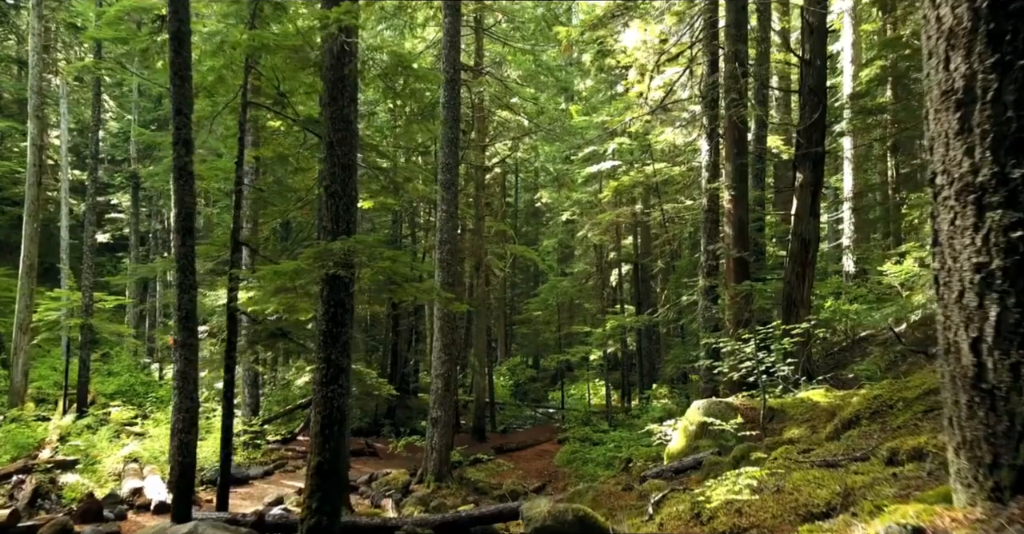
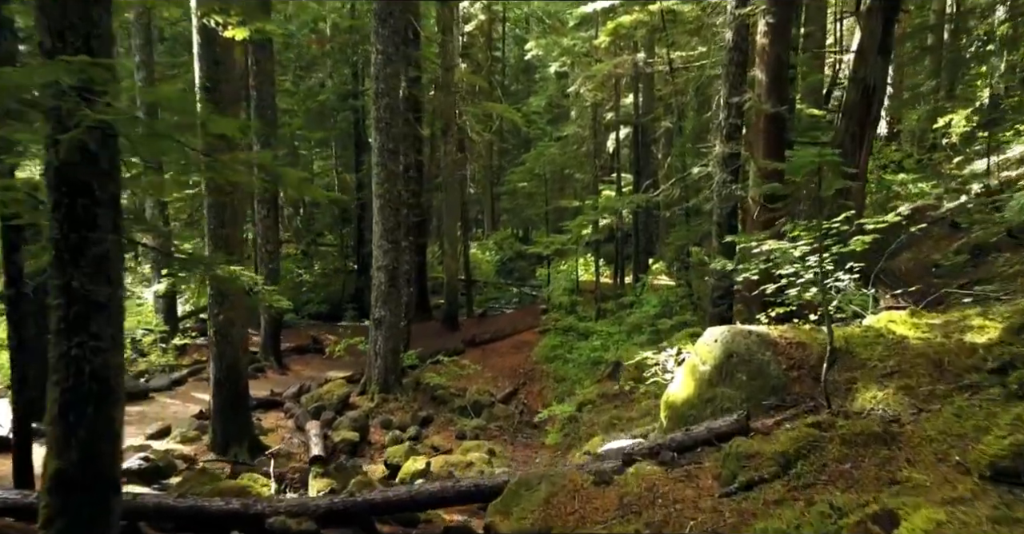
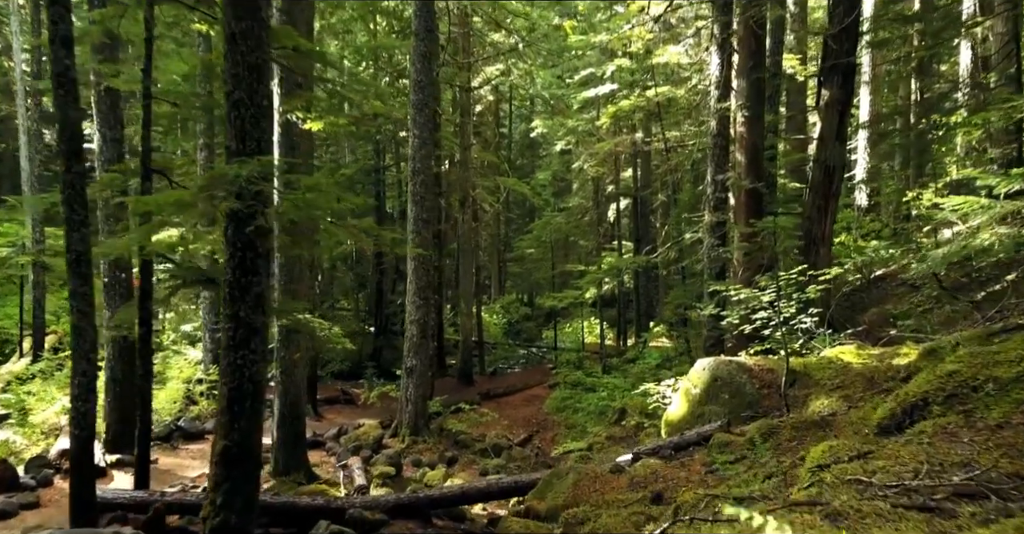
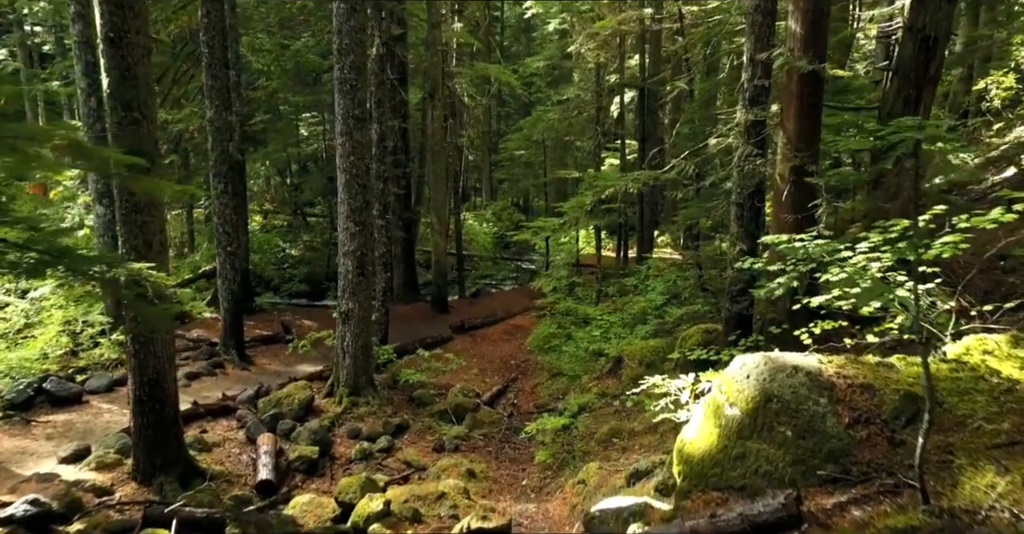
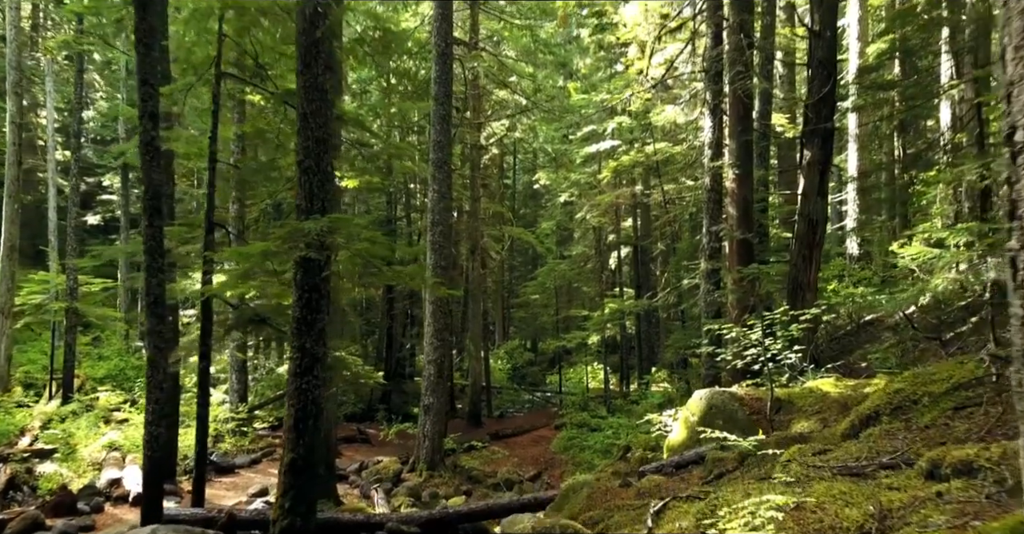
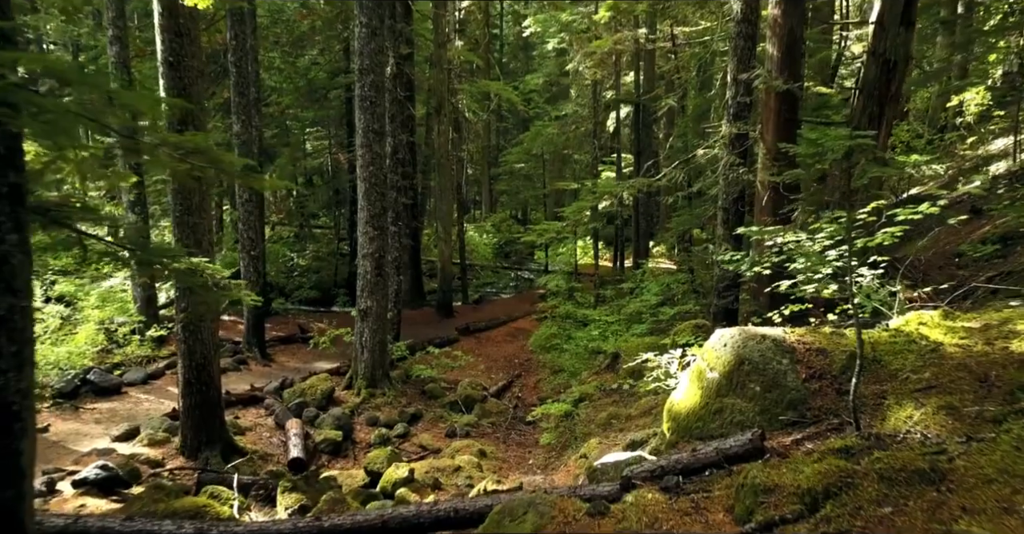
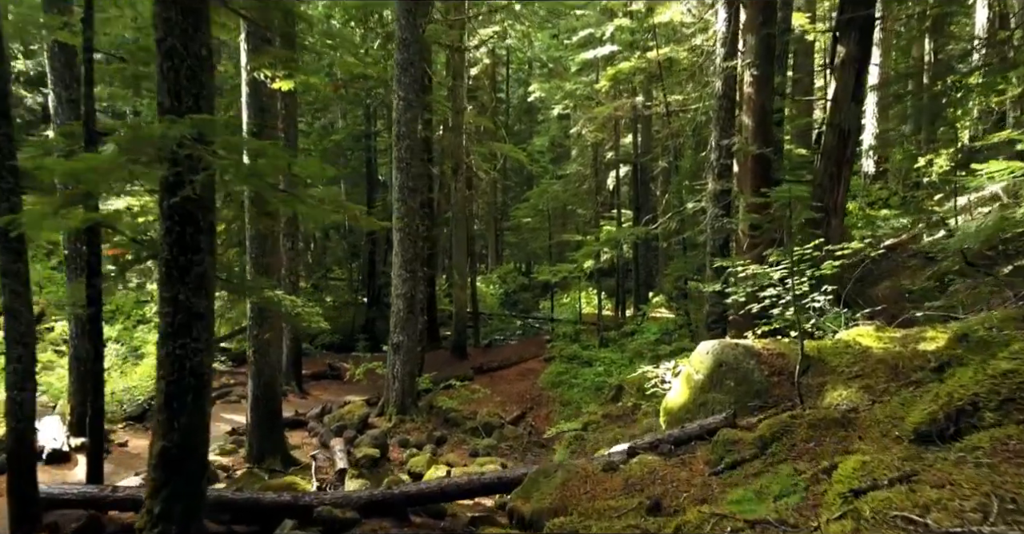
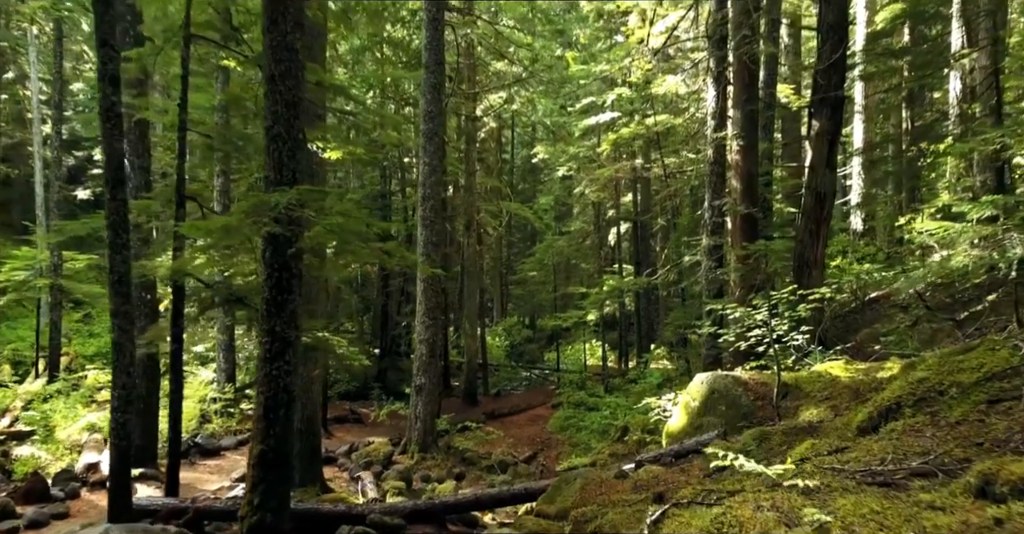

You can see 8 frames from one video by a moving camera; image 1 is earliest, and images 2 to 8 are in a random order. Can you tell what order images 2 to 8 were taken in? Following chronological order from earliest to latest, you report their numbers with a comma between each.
5, 8, 3, 7, 2, 6, 4
